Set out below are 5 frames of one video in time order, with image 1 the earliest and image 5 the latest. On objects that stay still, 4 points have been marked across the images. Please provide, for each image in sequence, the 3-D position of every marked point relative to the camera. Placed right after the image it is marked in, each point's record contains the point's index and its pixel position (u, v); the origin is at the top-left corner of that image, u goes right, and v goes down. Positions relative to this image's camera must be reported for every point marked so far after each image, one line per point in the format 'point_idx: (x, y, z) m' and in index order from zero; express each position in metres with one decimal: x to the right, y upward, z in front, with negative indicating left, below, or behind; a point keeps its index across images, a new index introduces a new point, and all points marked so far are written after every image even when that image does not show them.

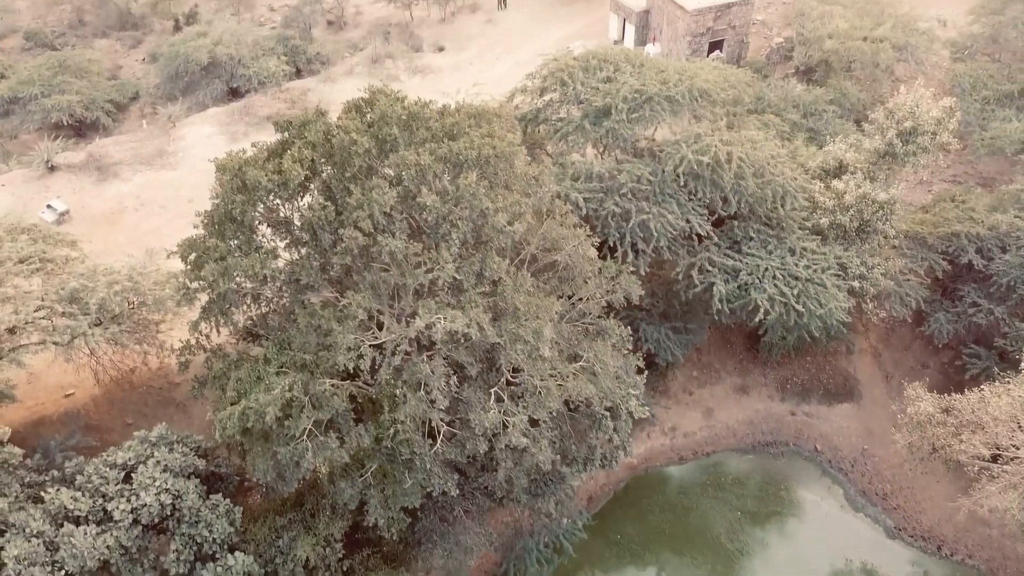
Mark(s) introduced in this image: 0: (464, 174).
0: (-0.7, +1.6, +11.2) m
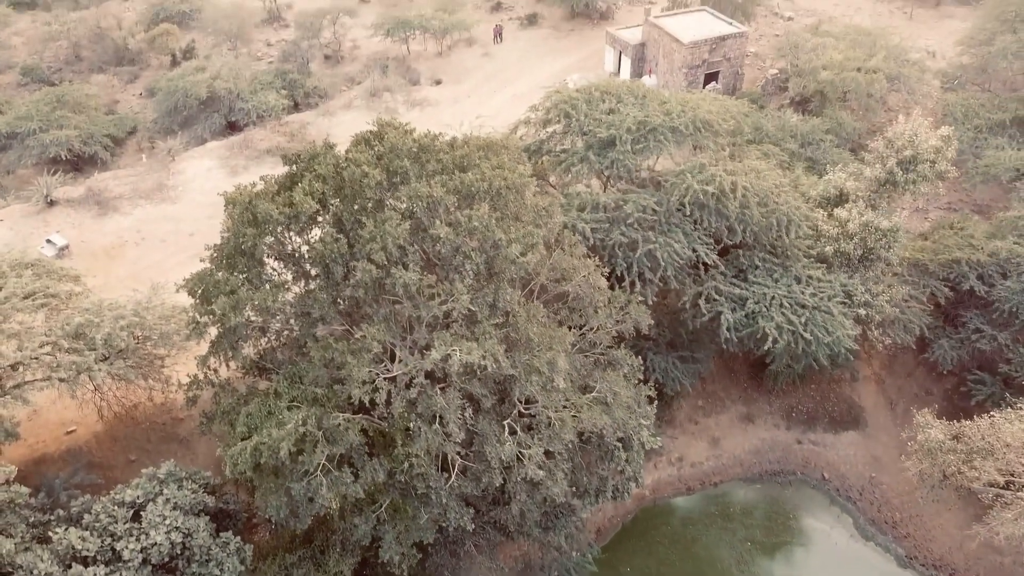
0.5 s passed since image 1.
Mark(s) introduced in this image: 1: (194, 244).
0: (-0.5, +1.1, +11.3) m
1: (-7.7, +1.0, +19.7) m
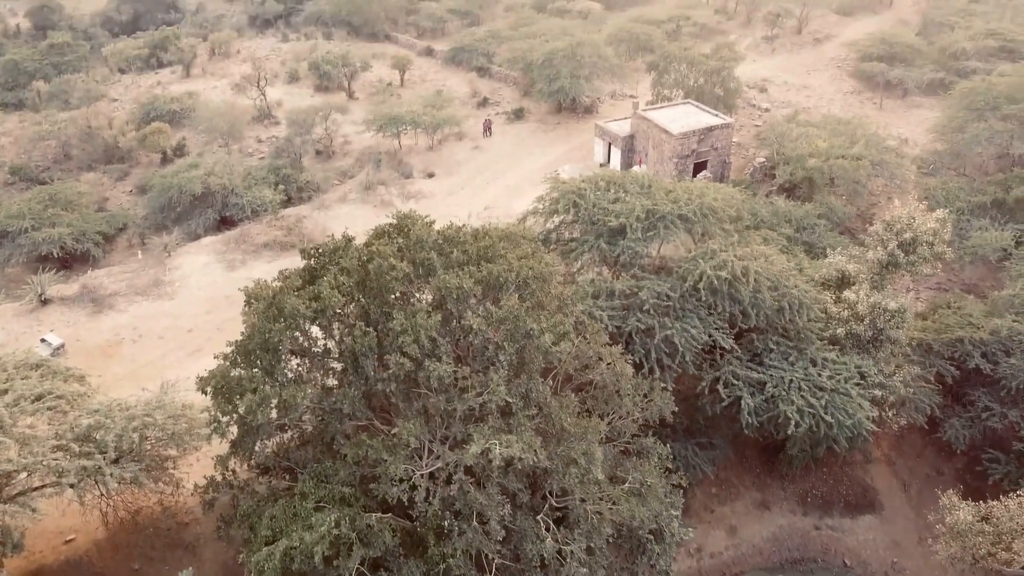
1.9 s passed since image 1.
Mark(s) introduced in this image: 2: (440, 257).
0: (-0.1, -0.1, +11.2) m
1: (-7.5, -1.3, +19.3) m
2: (-1.0, +0.4, +11.6) m
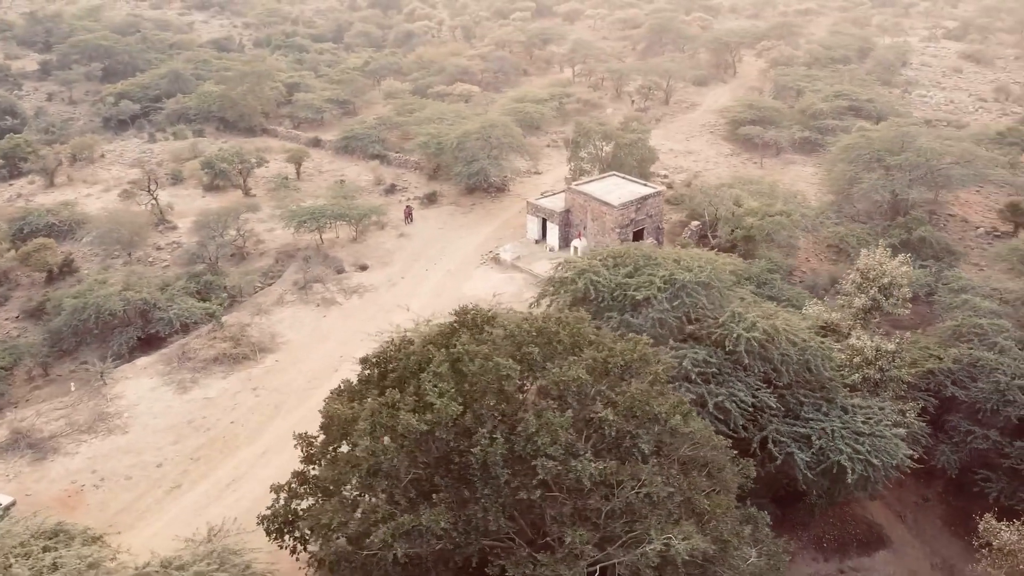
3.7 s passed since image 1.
0: (+1.4, -1.3, +10.9) m
1: (-7.3, -4.0, +17.2) m
2: (+0.4, -0.9, +11.2) m
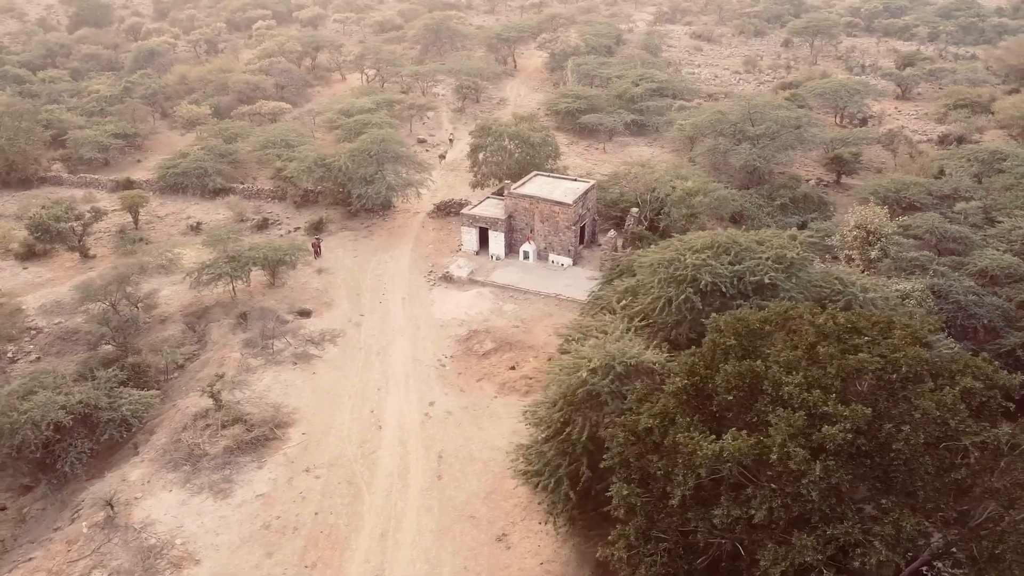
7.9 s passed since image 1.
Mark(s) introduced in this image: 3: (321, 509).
0: (+6.0, -0.9, +11.5) m
1: (-3.7, -5.3, +14.3) m
2: (+4.9, -0.7, +11.4) m
3: (-3.8, -4.4, +16.4) m
